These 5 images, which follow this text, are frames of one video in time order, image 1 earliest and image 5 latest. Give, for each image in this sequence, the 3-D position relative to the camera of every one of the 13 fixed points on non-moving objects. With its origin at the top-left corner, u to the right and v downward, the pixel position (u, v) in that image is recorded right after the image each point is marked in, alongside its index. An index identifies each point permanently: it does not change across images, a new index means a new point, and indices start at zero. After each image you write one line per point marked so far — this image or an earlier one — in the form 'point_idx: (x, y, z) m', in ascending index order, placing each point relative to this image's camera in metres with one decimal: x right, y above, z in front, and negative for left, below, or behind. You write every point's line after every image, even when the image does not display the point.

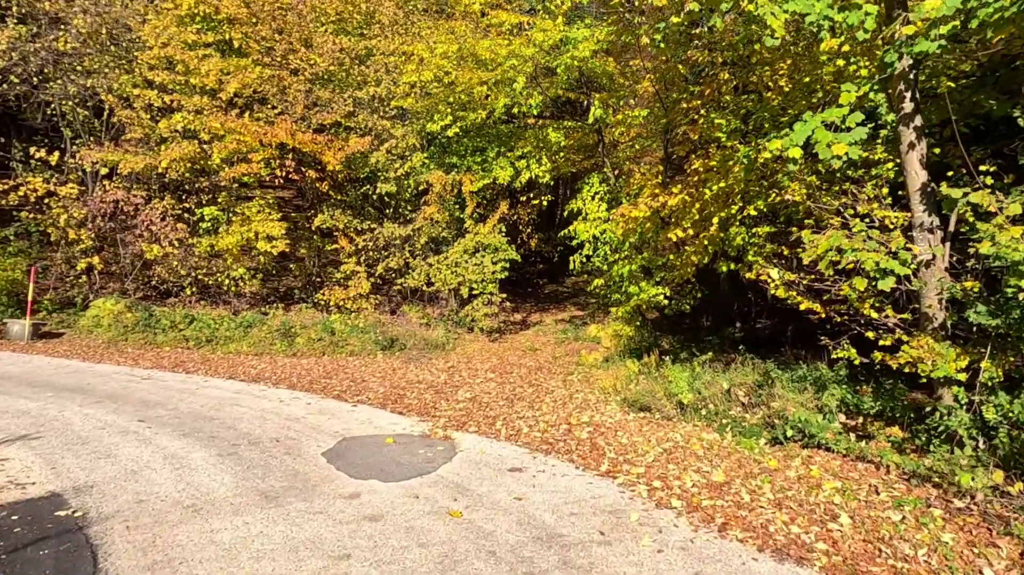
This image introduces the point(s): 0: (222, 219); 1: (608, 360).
0: (-6.7, +1.6, +15.5) m
1: (+1.8, -1.3, +12.2) m
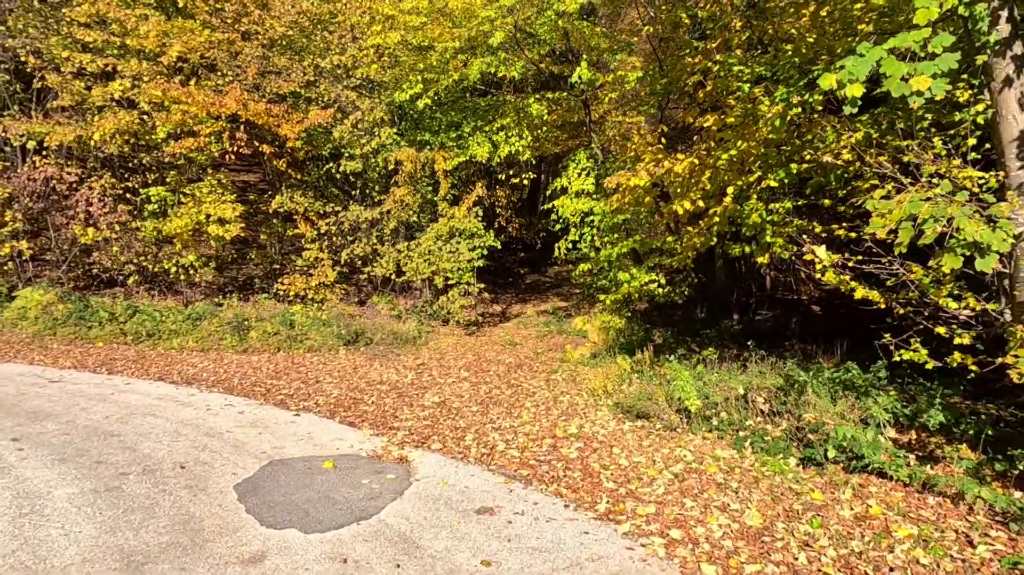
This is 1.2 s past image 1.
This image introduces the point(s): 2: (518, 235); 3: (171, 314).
0: (-7.2, +1.8, +14.0) m
1: (+1.4, -1.1, +11.0) m
2: (+0.1, +1.3, +17.0) m
3: (-6.9, -0.5, +13.5) m
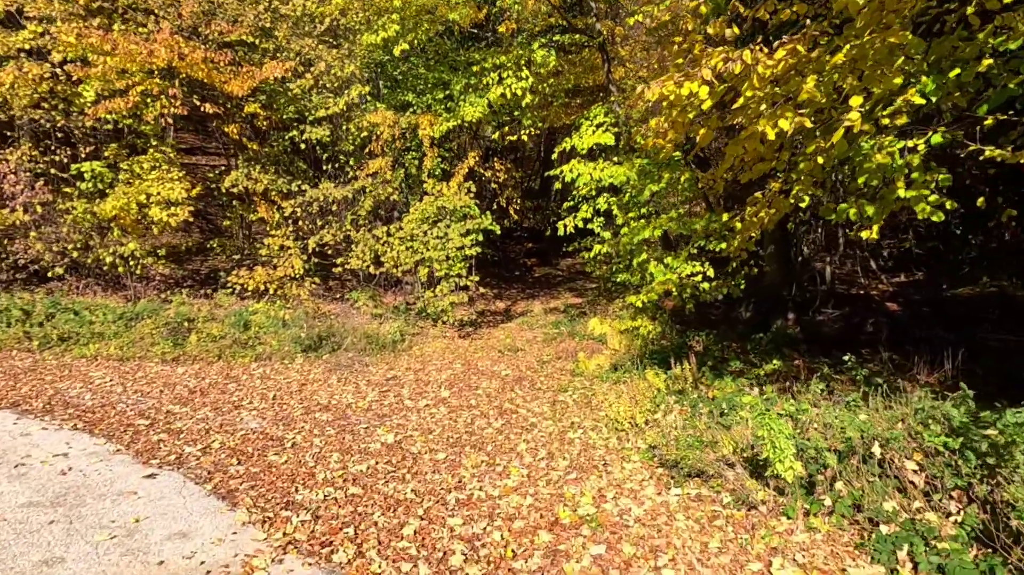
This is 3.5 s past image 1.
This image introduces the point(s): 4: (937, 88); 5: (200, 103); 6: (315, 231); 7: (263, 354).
0: (-7.2, +1.9, +11.7) m
1: (+1.3, -1.0, +8.5) m
2: (+0.2, +1.5, +14.5) m
3: (-6.9, -0.4, +11.1) m
4: (+2.4, +1.1, +3.7) m
5: (-5.2, +3.1, +10.9) m
6: (-3.6, +1.1, +12.2) m
7: (-3.7, -1.0, +9.8) m
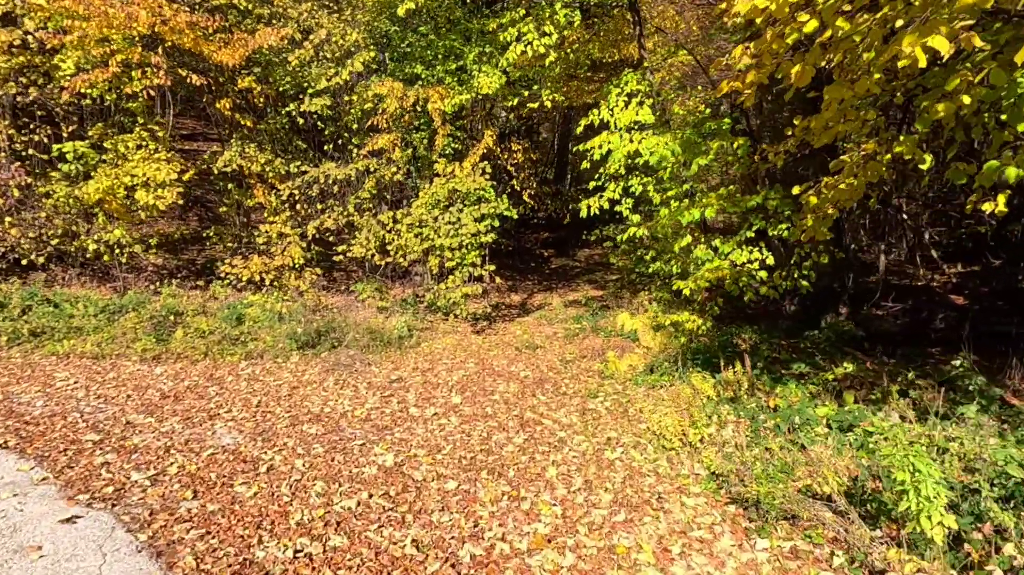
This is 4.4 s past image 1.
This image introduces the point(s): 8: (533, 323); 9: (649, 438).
0: (-6.9, +2.1, +10.7) m
1: (+1.6, -0.9, +7.4) m
2: (+0.6, +1.6, +13.5) m
3: (-6.6, -0.3, +10.2) m
4: (+2.6, +1.2, +2.6) m
5: (-4.9, +3.2, +10.0) m
6: (-3.3, +1.2, +11.2) m
7: (-3.4, -0.8, +8.8) m
8: (+0.4, -0.6, +11.4) m
9: (+1.1, -1.2, +5.2) m
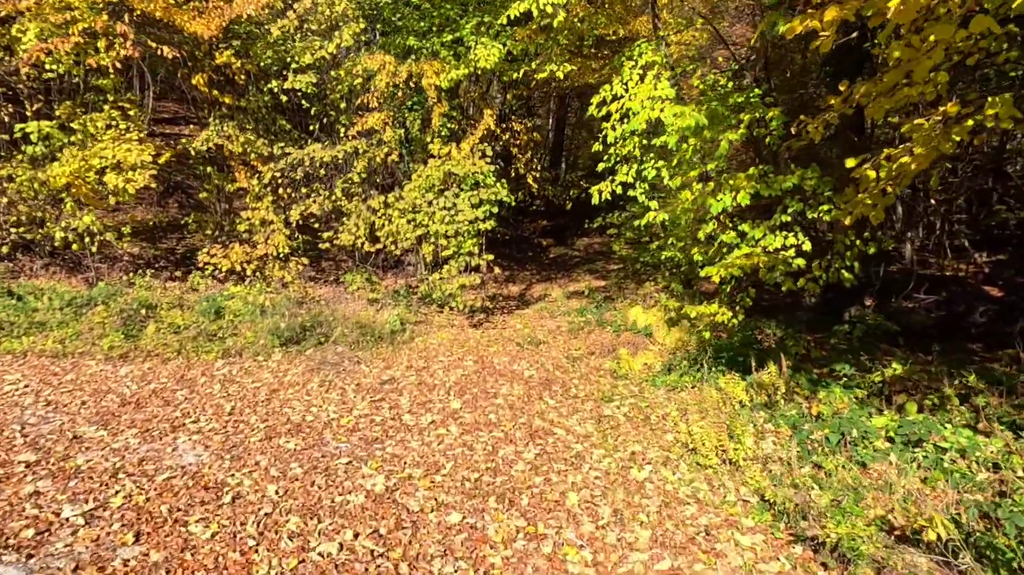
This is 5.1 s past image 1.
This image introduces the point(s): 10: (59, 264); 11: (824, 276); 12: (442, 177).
0: (-6.9, +2.2, +9.9) m
1: (+1.6, -0.8, +6.7) m
2: (+0.5, +1.8, +12.7) m
3: (-6.6, -0.2, +9.4) m
4: (+2.7, +1.2, +1.9) m
5: (-4.9, +3.3, +9.1) m
6: (-3.3, +1.4, +10.5) m
7: (-3.4, -0.7, +8.1) m
8: (+0.4, -0.5, +10.7) m
9: (+1.2, -1.1, +4.5) m
10: (-7.7, +0.4, +11.3) m
11: (+2.7, +0.1, +5.7) m
12: (-1.0, +1.6, +9.7) m
